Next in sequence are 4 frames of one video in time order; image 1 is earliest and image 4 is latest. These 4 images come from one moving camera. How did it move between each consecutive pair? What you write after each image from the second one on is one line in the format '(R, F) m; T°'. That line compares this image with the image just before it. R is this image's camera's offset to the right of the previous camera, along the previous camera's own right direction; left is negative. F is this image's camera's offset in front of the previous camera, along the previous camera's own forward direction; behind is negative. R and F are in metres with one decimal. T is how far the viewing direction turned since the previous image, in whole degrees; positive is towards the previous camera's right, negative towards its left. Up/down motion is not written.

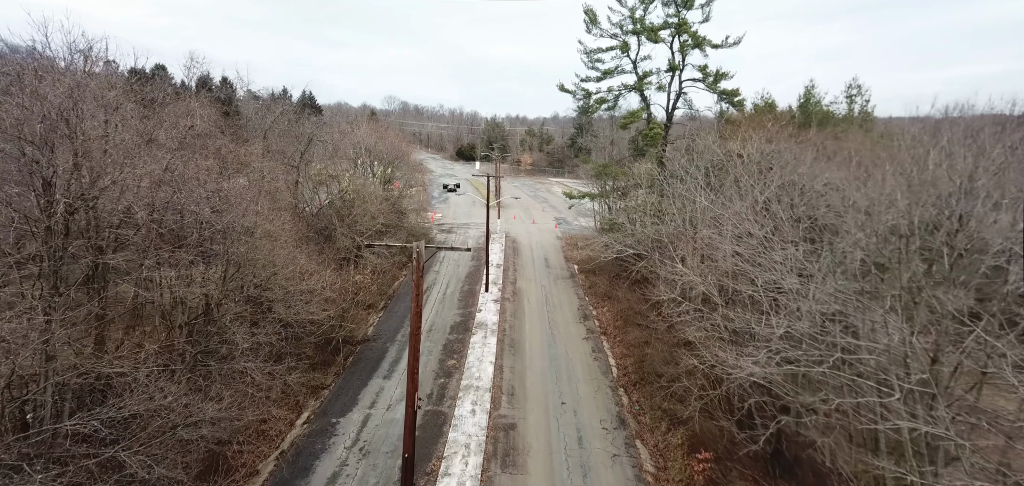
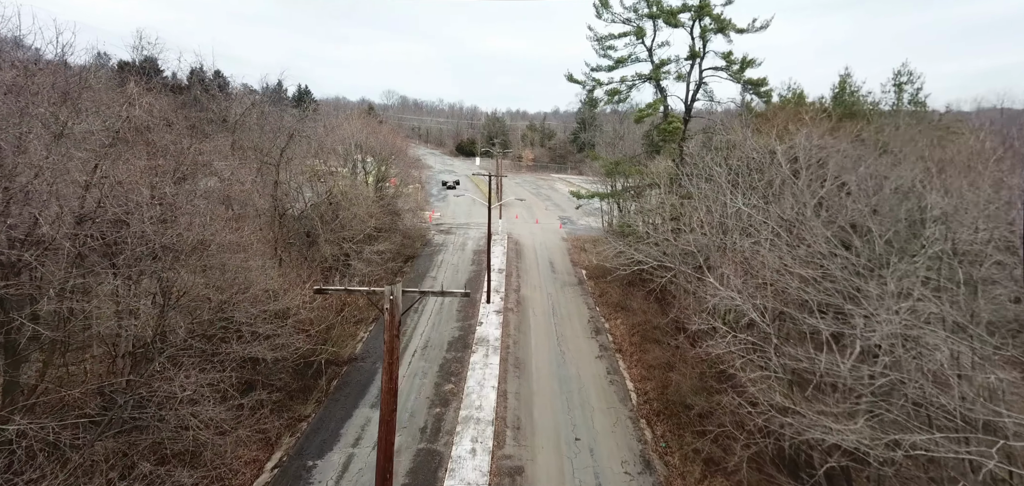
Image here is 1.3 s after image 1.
(-0.2, +2.2) m; 0°
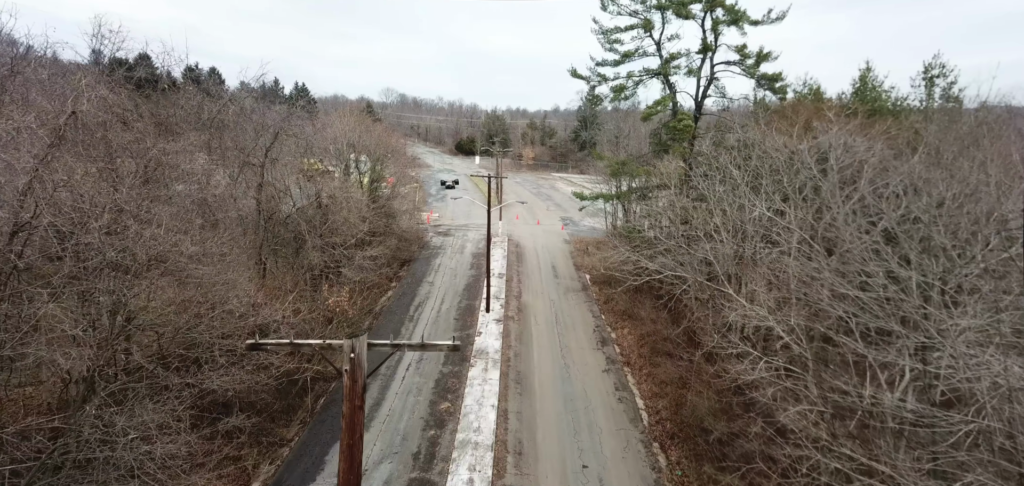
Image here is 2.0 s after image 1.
(0.0, +1.2) m; 0°
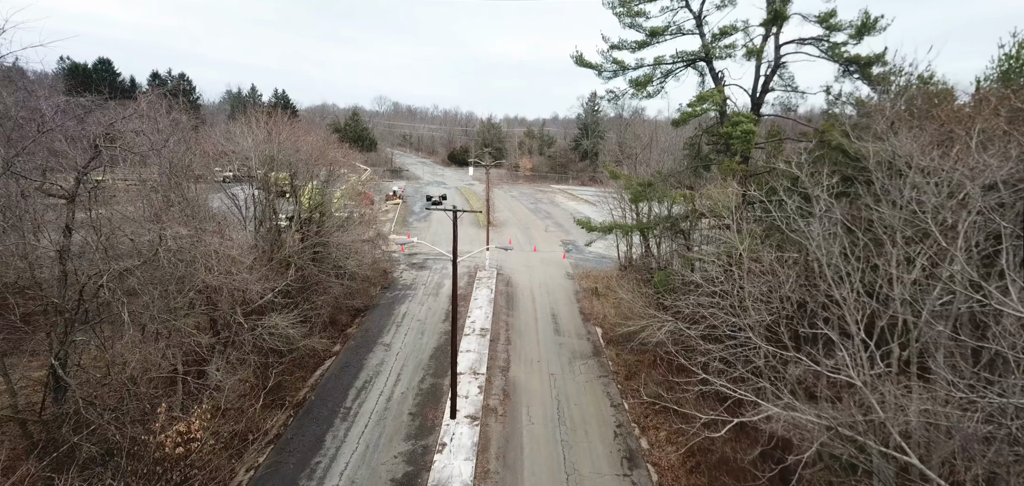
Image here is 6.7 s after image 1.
(+0.5, +6.7) m; 0°
